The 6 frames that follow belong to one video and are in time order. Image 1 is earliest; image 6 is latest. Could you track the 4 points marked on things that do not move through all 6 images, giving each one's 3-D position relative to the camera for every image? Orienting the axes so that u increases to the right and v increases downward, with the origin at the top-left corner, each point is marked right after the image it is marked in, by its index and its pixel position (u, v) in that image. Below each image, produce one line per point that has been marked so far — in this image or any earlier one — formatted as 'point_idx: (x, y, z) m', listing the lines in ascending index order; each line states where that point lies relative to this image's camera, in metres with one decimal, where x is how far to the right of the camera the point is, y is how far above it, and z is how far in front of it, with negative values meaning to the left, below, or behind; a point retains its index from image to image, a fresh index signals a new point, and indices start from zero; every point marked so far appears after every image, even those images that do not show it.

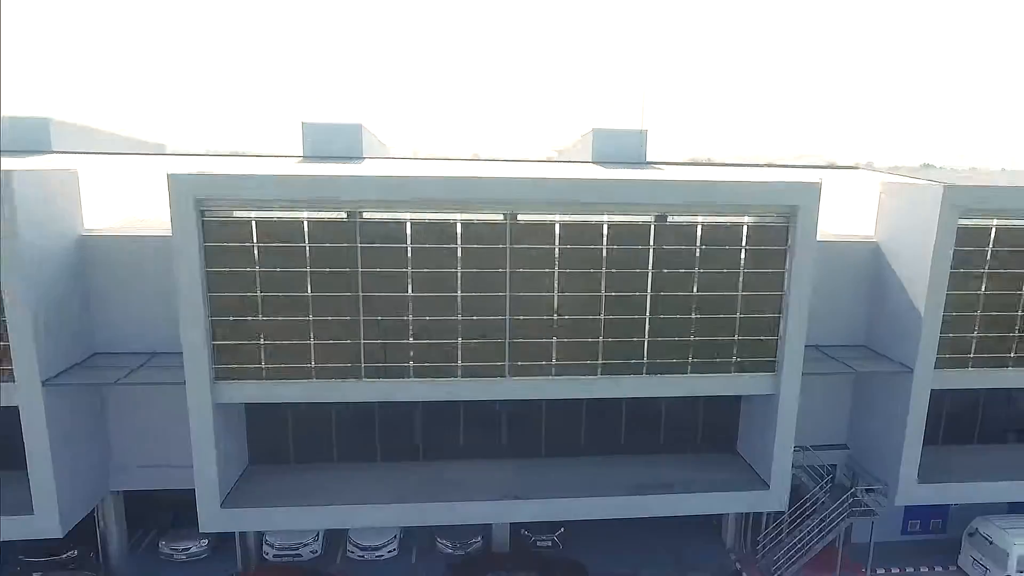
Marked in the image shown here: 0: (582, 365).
0: (+0.9, -1.0, +8.1) m
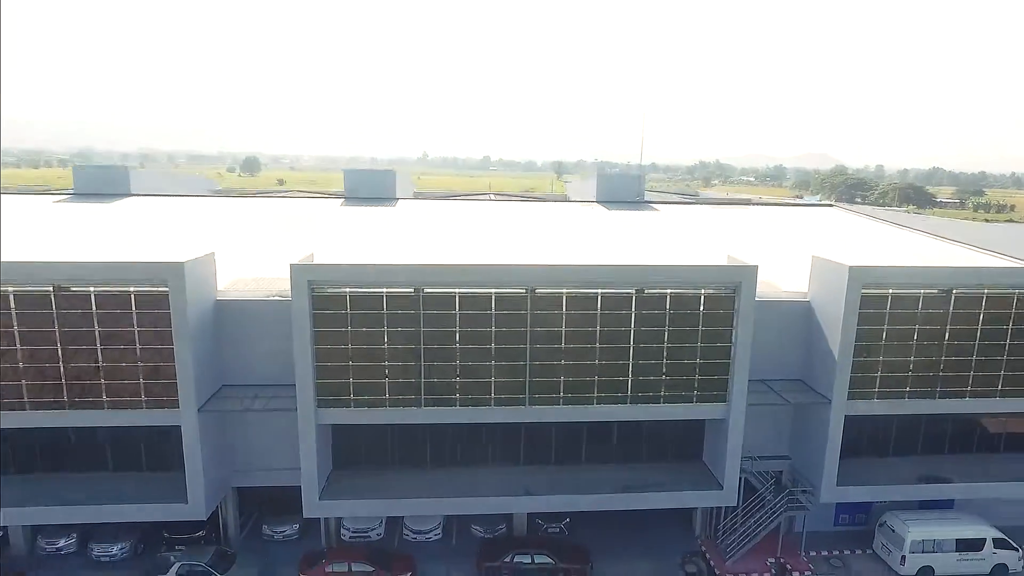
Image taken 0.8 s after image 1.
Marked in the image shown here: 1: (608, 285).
0: (+1.2, -1.8, +11.0) m
1: (+1.5, +0.1, +10.5) m
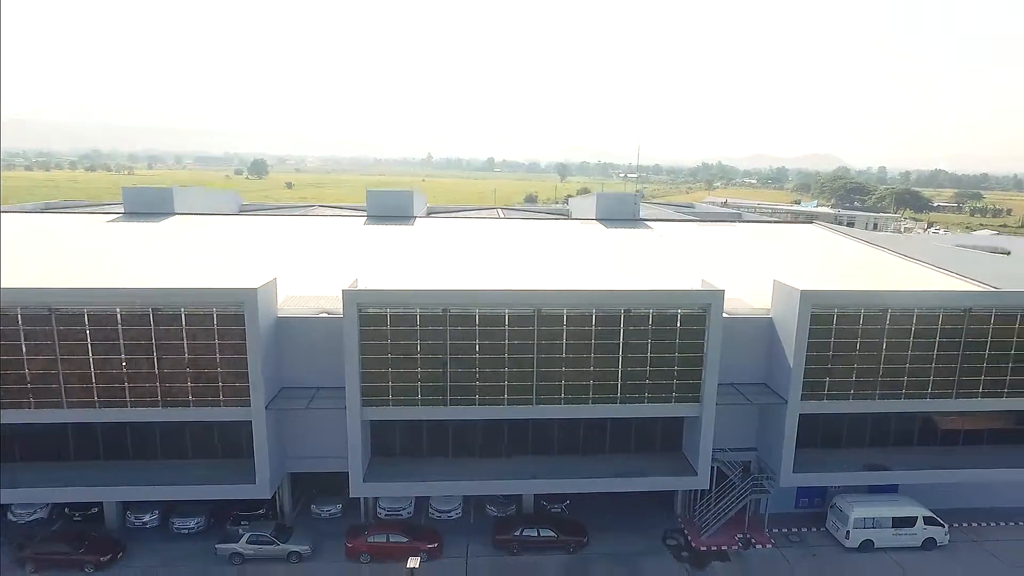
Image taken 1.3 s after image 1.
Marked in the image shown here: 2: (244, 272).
0: (+1.4, -2.2, +13.3) m
1: (+1.7, -0.3, +12.8) m
2: (-6.9, +0.5, +16.7) m
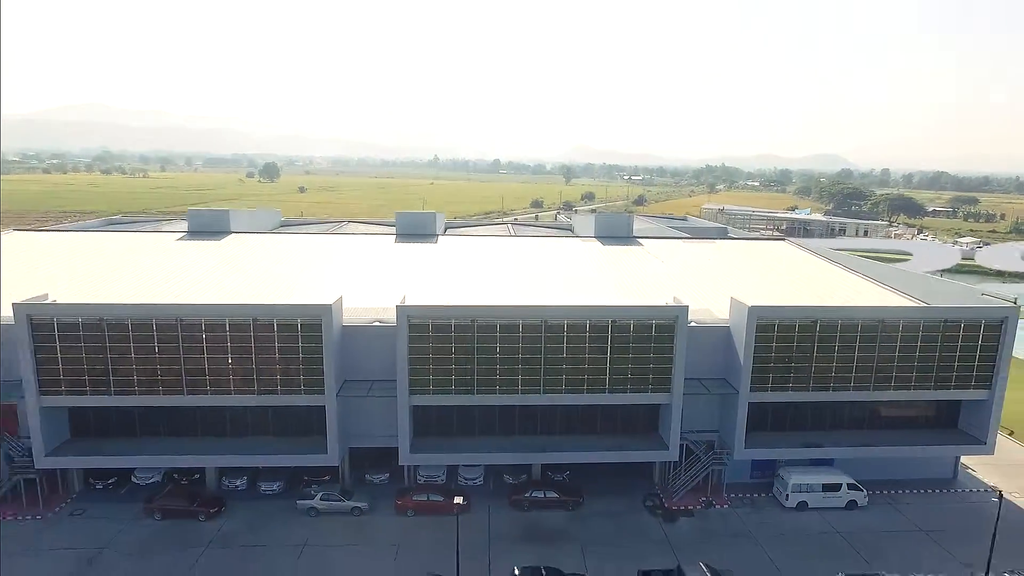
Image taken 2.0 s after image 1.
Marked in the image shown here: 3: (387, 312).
0: (+1.7, -2.7, +17.2) m
1: (+2.1, -0.8, +16.6) m
2: (-6.6, +0.1, +20.6) m
3: (-3.5, -0.6, +17.6) m
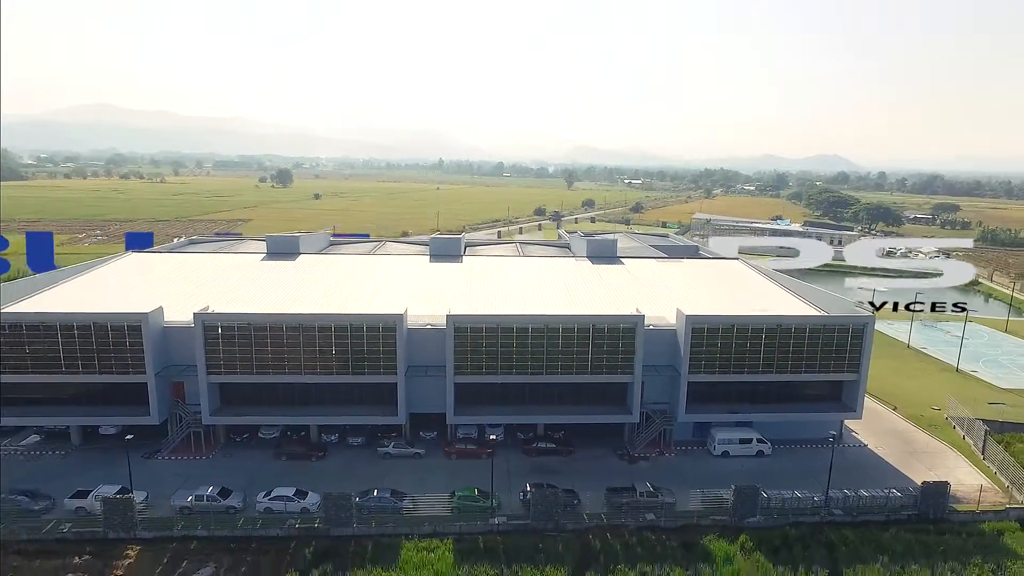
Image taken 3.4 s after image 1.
0: (+2.2, -3.2, +25.0) m
1: (+2.5, -1.3, +24.4) m
2: (-6.1, -0.4, +28.4) m
3: (-3.0, -1.2, +25.4) m
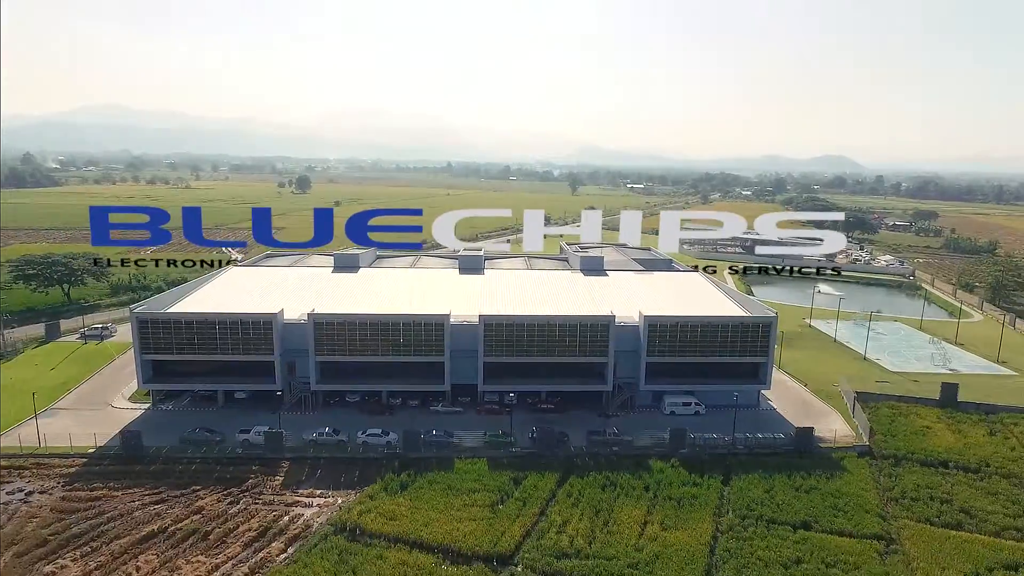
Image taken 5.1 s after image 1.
0: (+2.8, -3.7, +35.8) m
1: (+3.1, -1.8, +35.3) m
2: (-5.5, -0.9, +39.3) m
3: (-2.4, -1.6, +36.3) m
